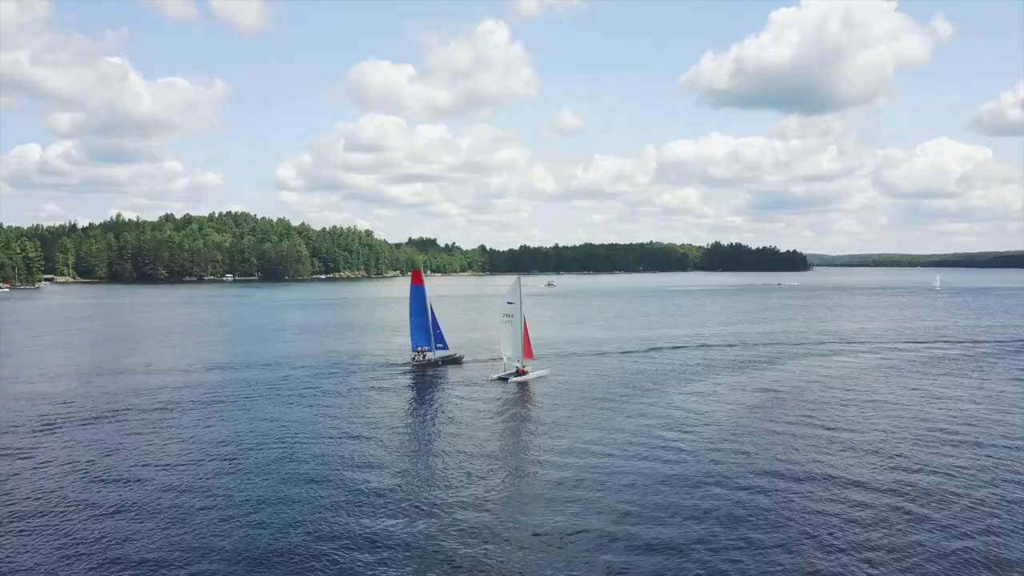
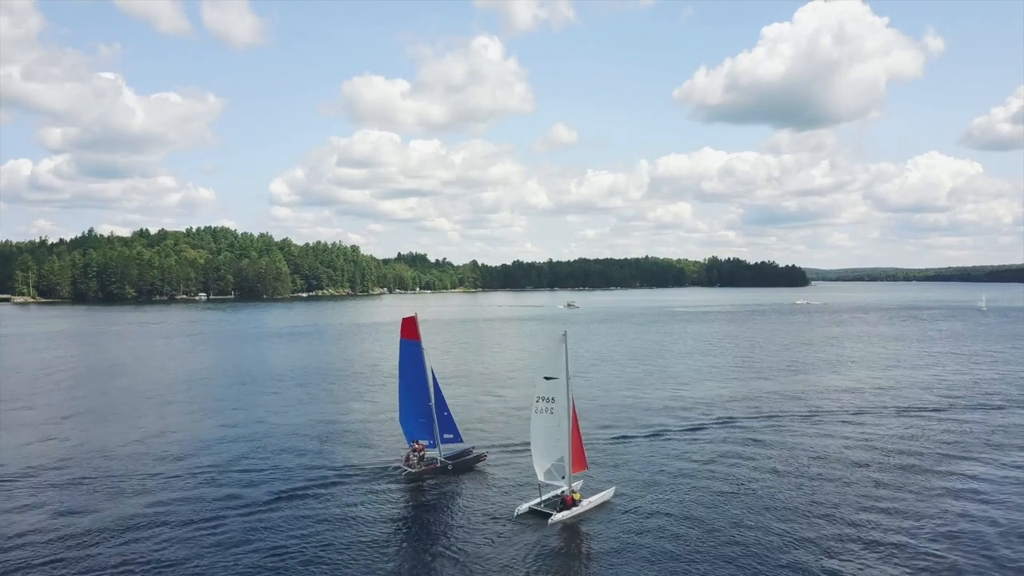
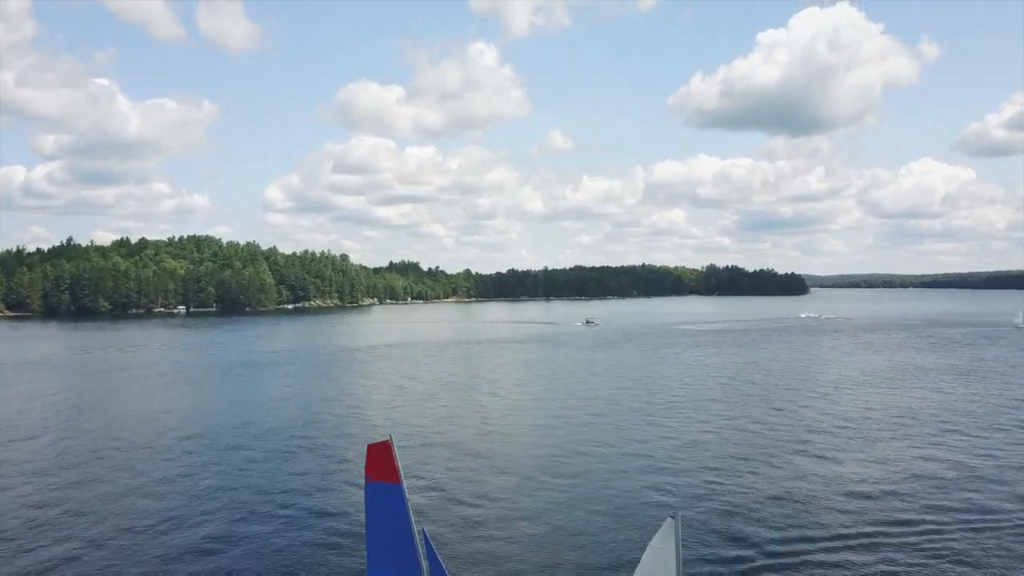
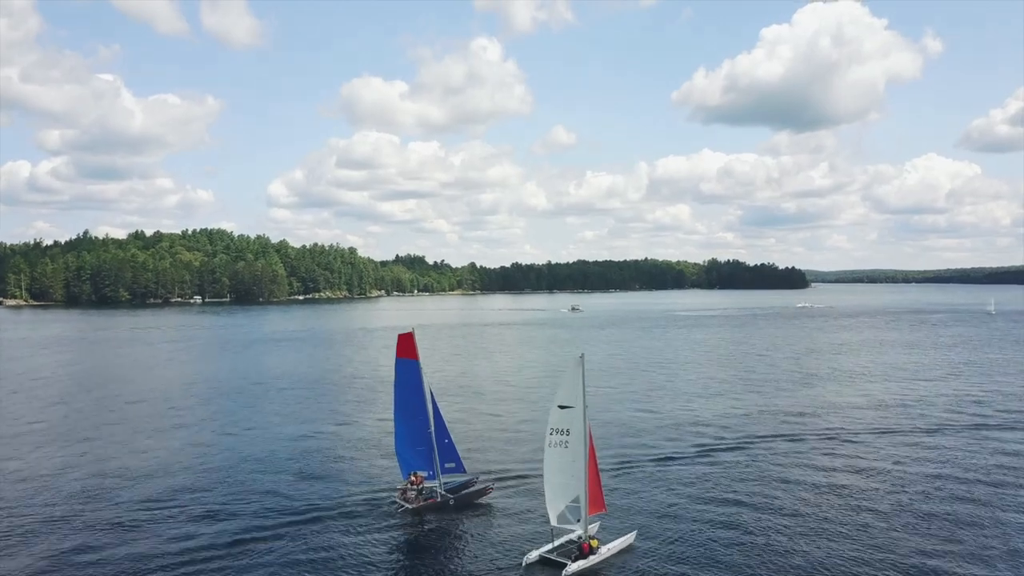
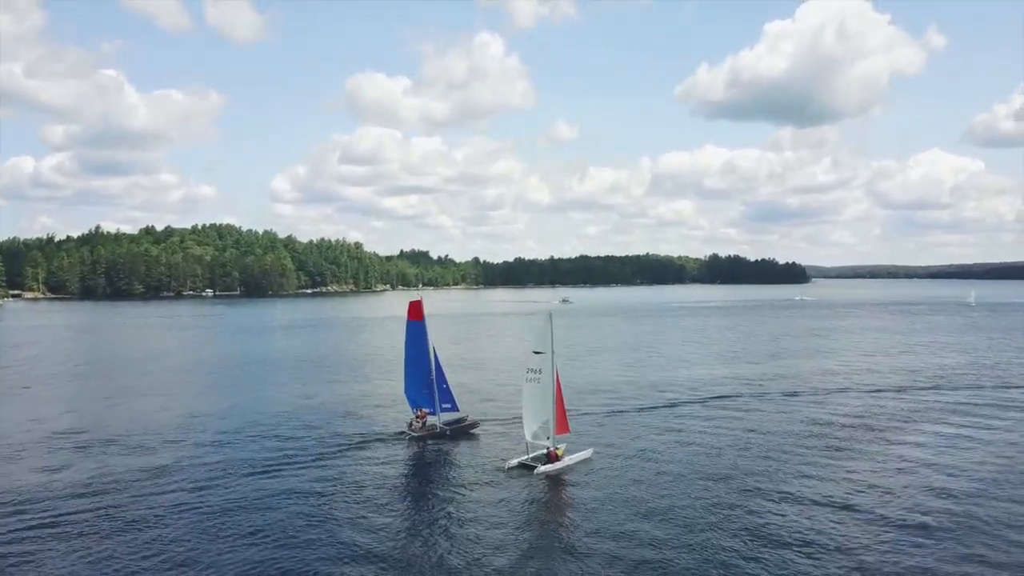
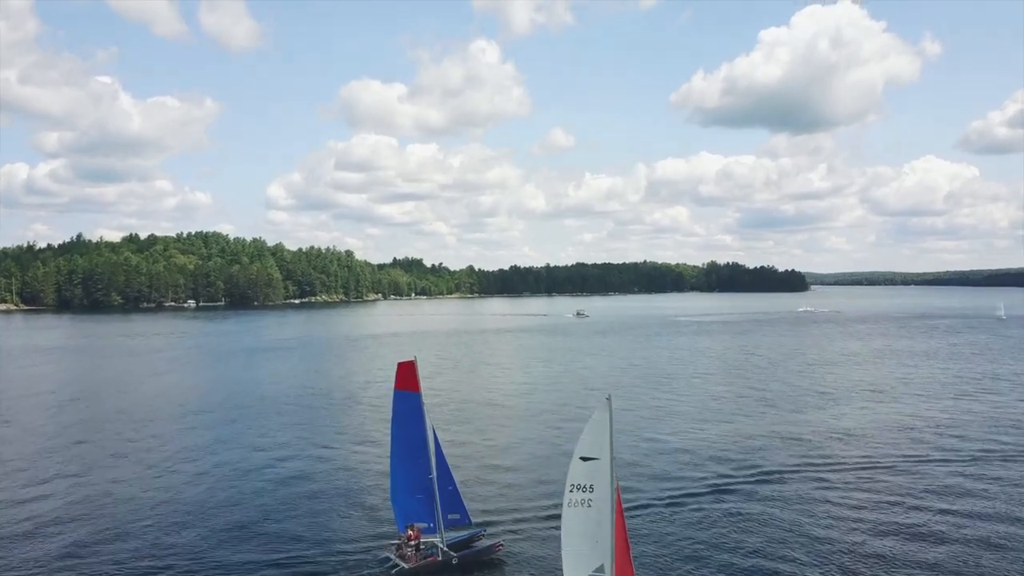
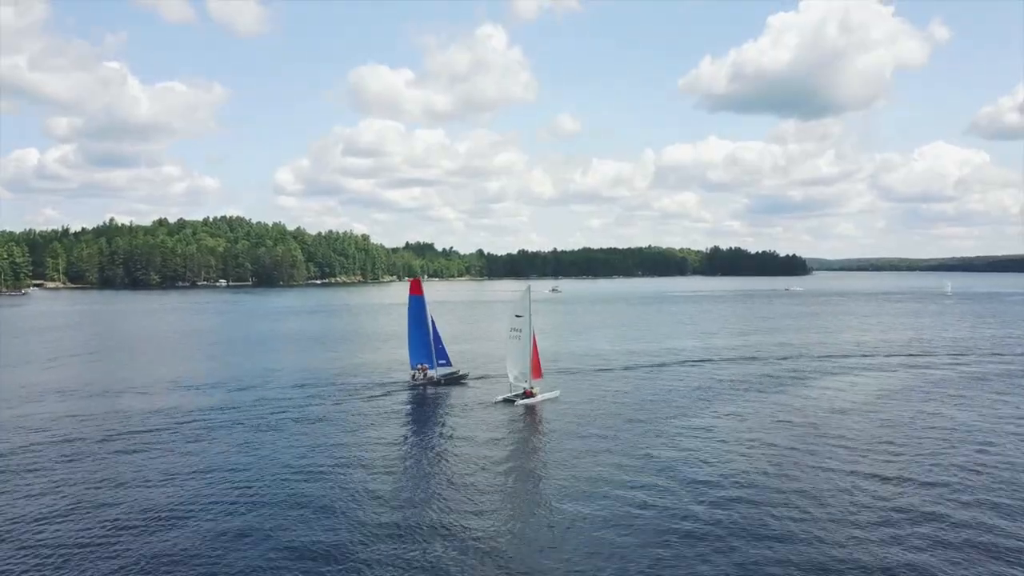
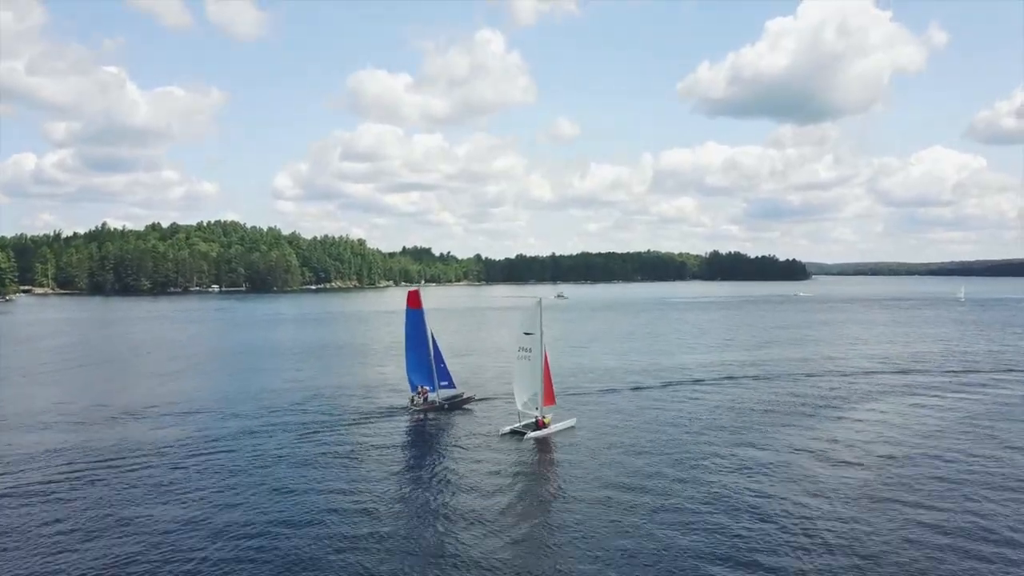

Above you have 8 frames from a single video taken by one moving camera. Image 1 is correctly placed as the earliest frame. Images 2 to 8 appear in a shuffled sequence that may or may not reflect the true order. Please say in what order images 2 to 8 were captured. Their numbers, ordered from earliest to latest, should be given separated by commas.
7, 8, 5, 2, 4, 6, 3
